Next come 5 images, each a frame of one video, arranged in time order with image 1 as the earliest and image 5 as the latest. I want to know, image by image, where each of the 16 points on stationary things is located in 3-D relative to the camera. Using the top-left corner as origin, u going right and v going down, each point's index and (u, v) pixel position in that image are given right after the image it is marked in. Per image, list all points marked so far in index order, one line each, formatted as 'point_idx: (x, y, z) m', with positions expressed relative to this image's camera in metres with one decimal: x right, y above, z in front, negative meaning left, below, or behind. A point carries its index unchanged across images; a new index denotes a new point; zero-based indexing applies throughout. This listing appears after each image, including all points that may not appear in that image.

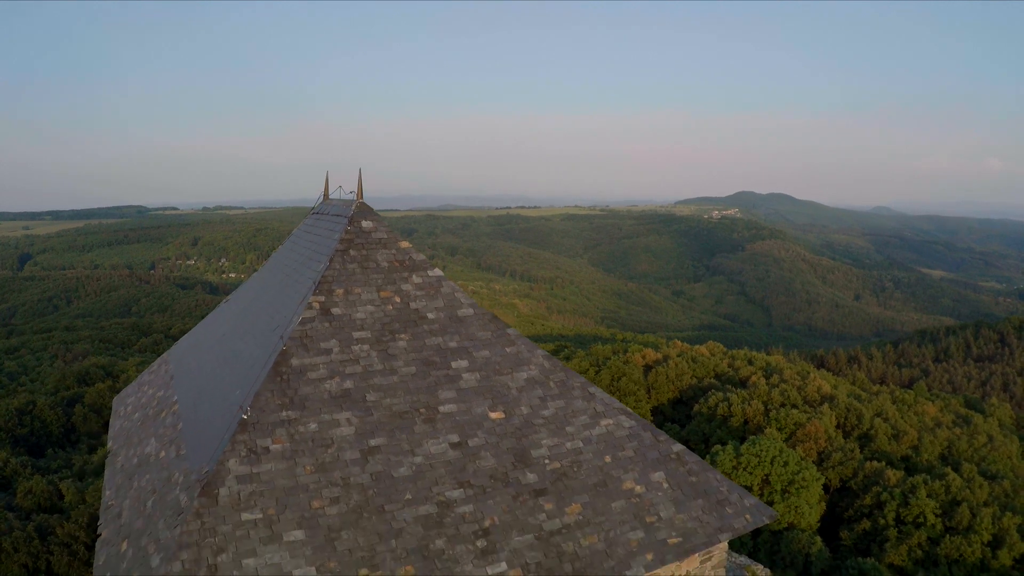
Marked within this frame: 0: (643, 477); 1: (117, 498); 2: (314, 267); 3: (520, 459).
0: (+0.9, -1.2, +4.2) m
1: (-2.8, -1.5, +4.2) m
2: (-1.4, +0.2, +4.8) m
3: (0.0, -1.0, +4.0) m
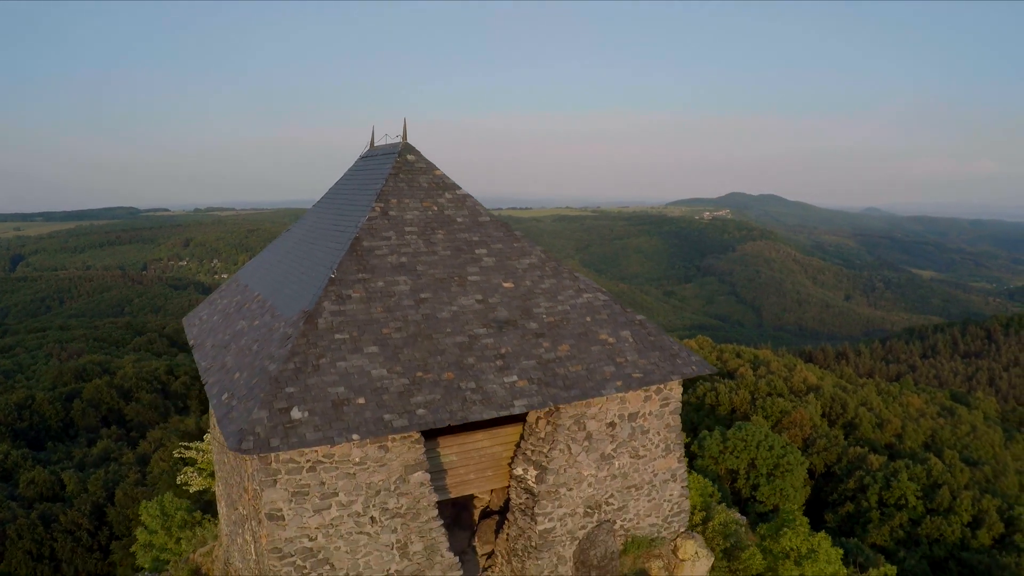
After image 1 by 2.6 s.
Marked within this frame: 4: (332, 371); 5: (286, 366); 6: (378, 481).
0: (+1.0, -0.4, +5.6) m
1: (-2.7, -0.6, +5.5) m
2: (-1.4, +1.1, +6.2) m
3: (+0.1, -0.2, +5.4) m
4: (-1.3, -0.6, +4.4) m
5: (-1.6, -0.5, +4.3) m
6: (-1.0, -1.5, +4.6) m
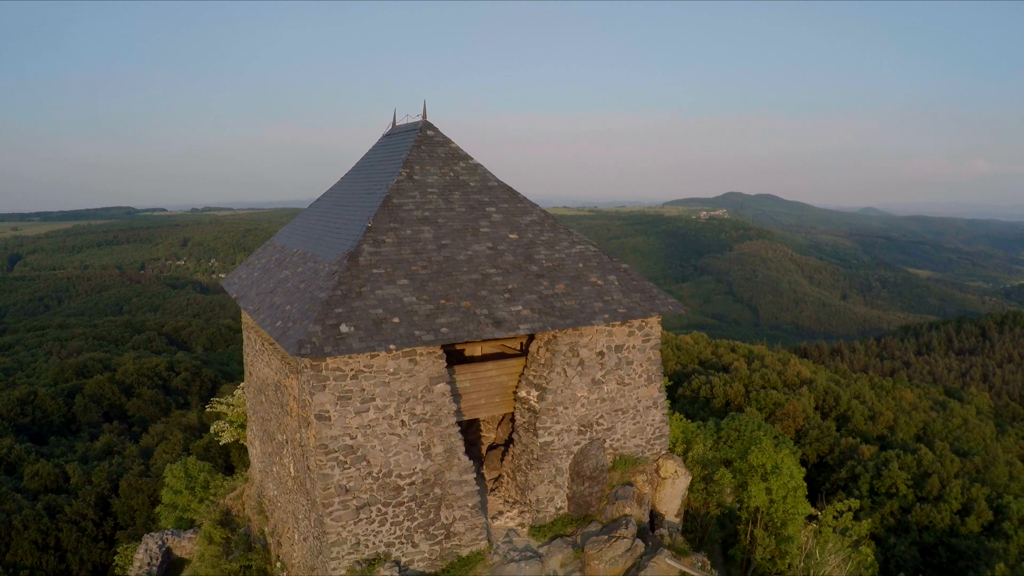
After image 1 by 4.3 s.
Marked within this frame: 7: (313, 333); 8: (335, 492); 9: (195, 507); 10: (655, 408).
0: (+1.0, +0.1, +6.6) m
1: (-2.7, -0.1, +6.5) m
2: (-1.4, +1.6, +7.2) m
3: (+0.1, +0.3, +6.3) m
4: (-1.3, -0.1, +5.4) m
5: (-1.6, 0.0, +5.3) m
6: (-1.0, -0.9, +5.6) m
7: (-1.7, -0.4, +5.0) m
8: (-1.7, -1.9, +5.5) m
9: (-7.0, -4.8, +13.1) m
10: (+1.7, -1.4, +7.0) m
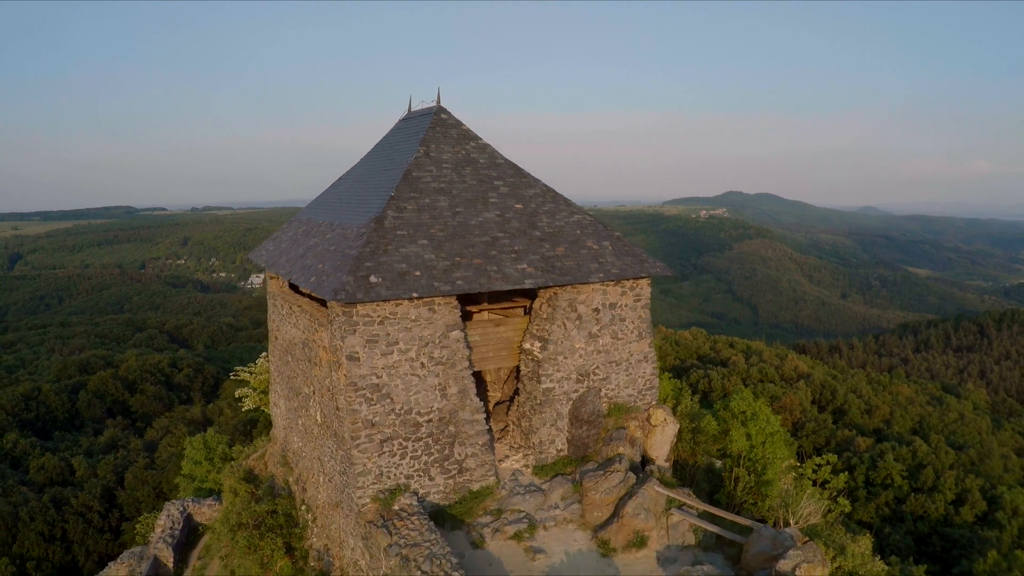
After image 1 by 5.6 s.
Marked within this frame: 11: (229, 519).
0: (+1.1, +0.6, +7.4) m
1: (-2.6, +0.3, +7.3) m
2: (-1.3, +2.0, +7.9) m
3: (+0.2, +0.8, +7.1) m
4: (-1.2, +0.4, +6.2) m
5: (-1.5, +0.4, +6.1) m
6: (-0.9, -0.5, +6.4) m
7: (-1.6, +0.1, +5.8) m
8: (-1.6, -1.5, +6.3) m
9: (-6.9, -4.4, +13.8) m
10: (+1.7, -0.9, +7.7) m
11: (-4.0, -3.3, +8.5) m
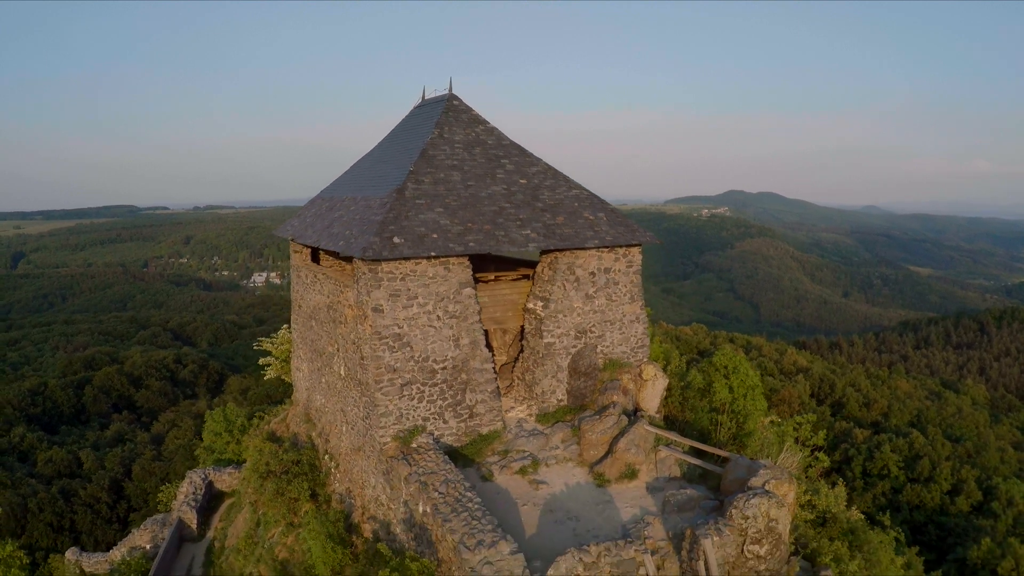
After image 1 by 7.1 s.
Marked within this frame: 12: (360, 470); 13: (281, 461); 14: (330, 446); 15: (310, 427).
0: (+1.1, +1.0, +8.2) m
1: (-2.6, +0.7, +8.1) m
2: (-1.3, +2.5, +8.8) m
3: (+0.2, +1.2, +8.0) m
4: (-1.2, +0.8, +7.0) m
5: (-1.5, +0.8, +6.9) m
6: (-0.8, -0.1, +7.3) m
7: (-1.5, +0.5, +6.6) m
8: (-1.5, -1.0, +7.2) m
9: (-6.8, -4.0, +14.7) m
10: (+1.8, -0.5, +8.6) m
11: (-4.0, -2.8, +9.3) m
12: (-2.1, -2.5, +8.2) m
13: (-3.6, -2.7, +9.4) m
14: (-2.8, -2.5, +9.4) m
15: (-3.5, -2.5, +10.4) m
